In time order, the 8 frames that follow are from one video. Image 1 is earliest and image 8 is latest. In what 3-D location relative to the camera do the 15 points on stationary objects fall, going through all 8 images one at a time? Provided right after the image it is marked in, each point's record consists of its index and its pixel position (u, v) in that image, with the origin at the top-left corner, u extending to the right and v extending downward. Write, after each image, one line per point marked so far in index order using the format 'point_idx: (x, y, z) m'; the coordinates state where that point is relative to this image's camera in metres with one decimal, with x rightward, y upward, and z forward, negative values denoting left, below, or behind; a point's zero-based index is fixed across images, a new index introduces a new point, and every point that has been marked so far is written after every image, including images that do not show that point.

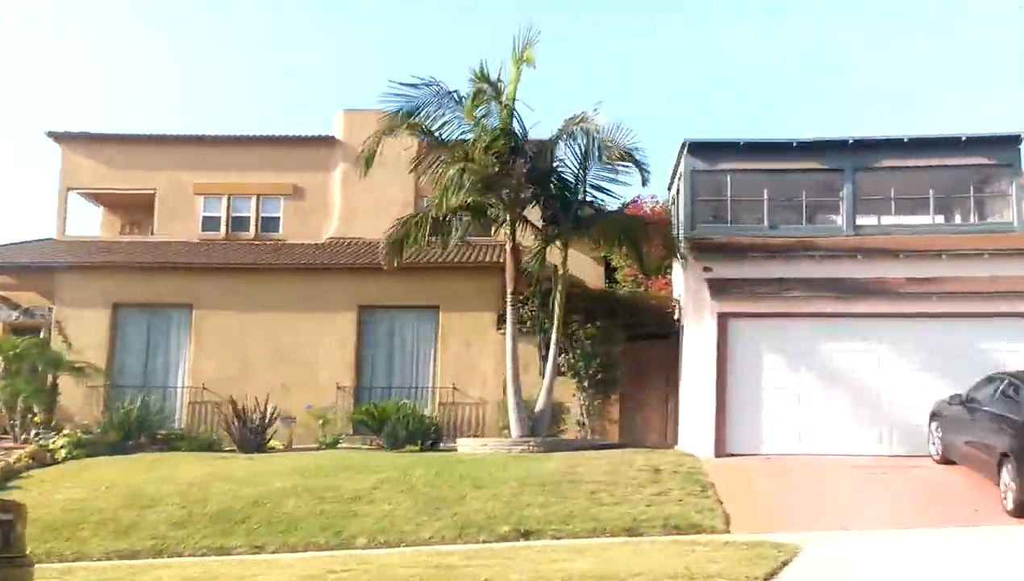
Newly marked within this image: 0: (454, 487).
0: (-0.6, -2.2, +13.1) m
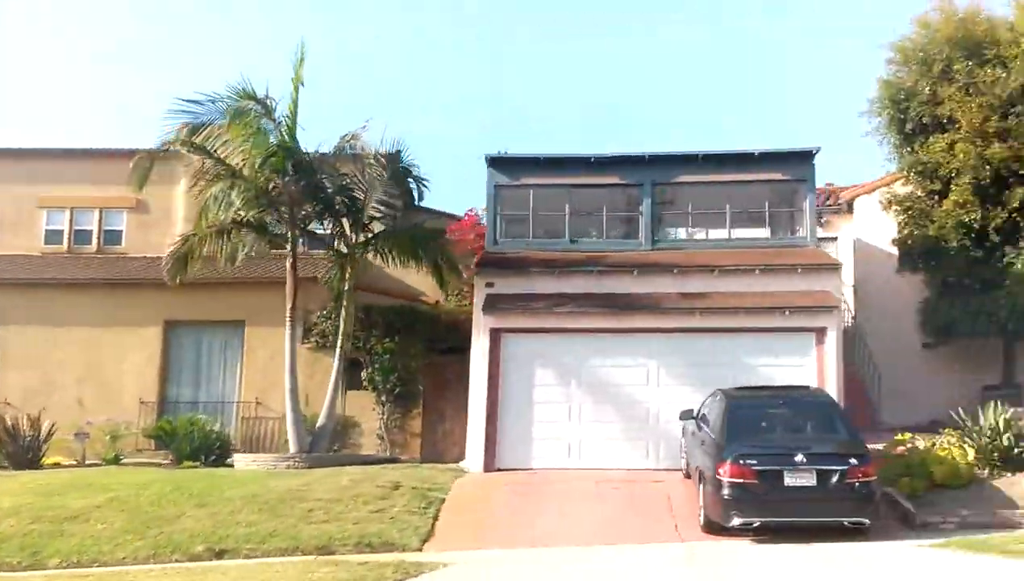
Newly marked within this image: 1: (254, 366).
0: (-3.7, -2.4, +13.2) m
1: (-4.2, -1.2, +19.3) m
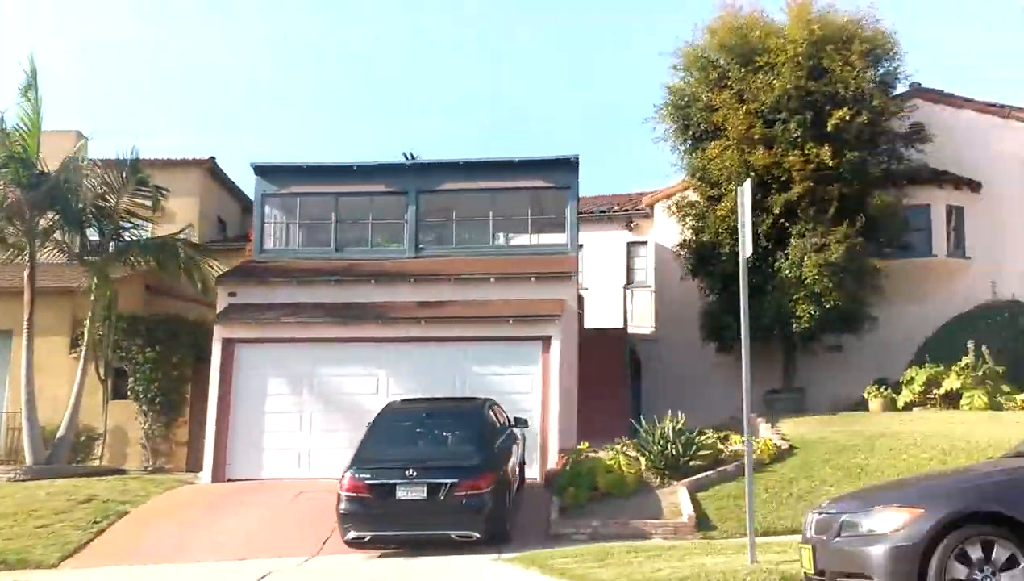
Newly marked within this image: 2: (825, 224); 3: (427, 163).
0: (-7.3, -2.5, +13.1) m
1: (-7.9, -1.4, +19.2) m
2: (+4.9, +1.1, +19.1) m
3: (-1.4, +2.0, +19.0) m
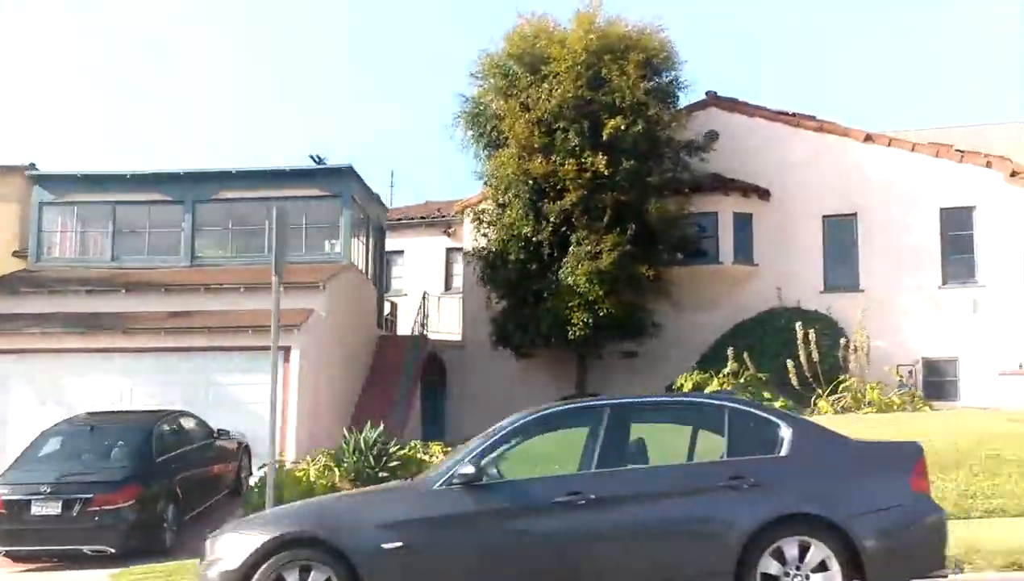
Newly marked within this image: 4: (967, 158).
0: (-10.8, -2.7, +13.0) m
1: (-11.5, -1.5, +19.1) m
2: (+1.3, +1.0, +19.2) m
3: (-5.0, +1.9, +19.1) m
4: (+7.6, +2.2, +19.8) m
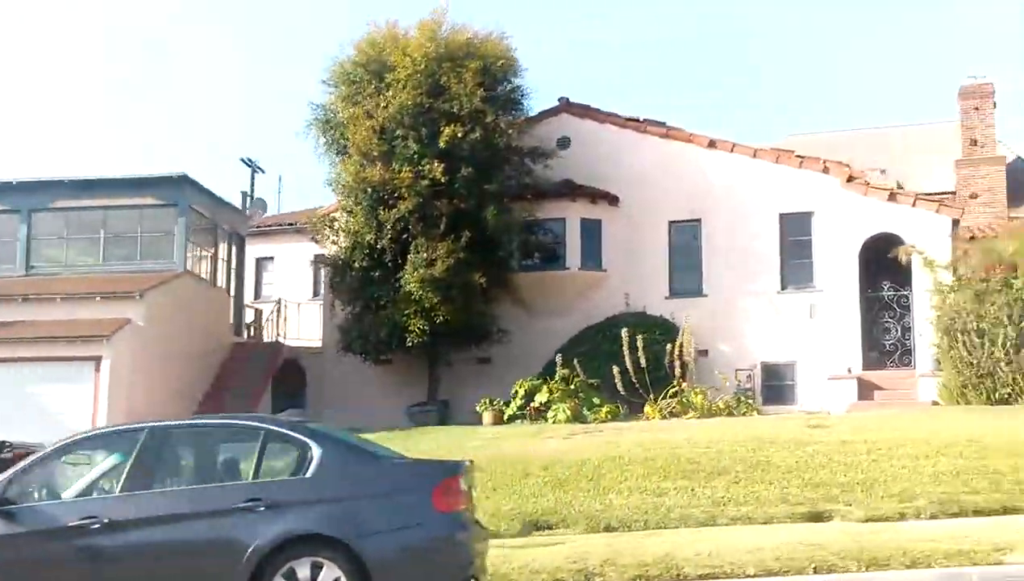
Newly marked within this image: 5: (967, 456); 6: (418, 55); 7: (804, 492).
0: (-13.3, -2.9, +12.9) m
1: (-14.1, -1.7, +19.0) m
2: (-1.3, +0.9, +19.3) m
3: (-7.6, +1.7, +19.0) m
4: (+4.9, +2.1, +20.0) m
5: (+5.0, -1.8, +13.2) m
6: (-1.6, +3.9, +19.8) m
7: (+3.1, -2.1, +12.6) m
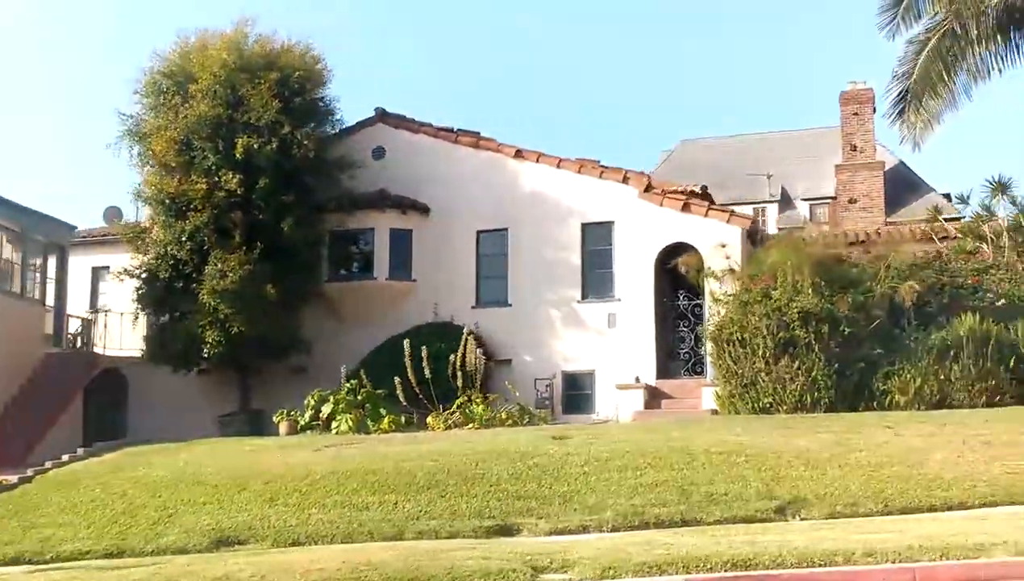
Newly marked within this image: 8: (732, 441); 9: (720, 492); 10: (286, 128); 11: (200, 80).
0: (-16.5, -3.1, +12.8) m
1: (-17.4, -1.9, +18.8) m
2: (-4.6, +0.7, +19.3) m
3: (-10.9, +1.5, +19.0) m
4: (+1.6, +2.0, +20.1) m
5: (+1.8, -2.0, +13.3) m
6: (-4.9, +3.7, +19.8) m
7: (-0.1, -2.3, +12.7) m
8: (+2.6, -1.8, +14.4) m
9: (+2.2, -2.1, +12.6) m
10: (-3.7, +2.7, +19.6) m
11: (-5.2, +3.5, +19.9) m
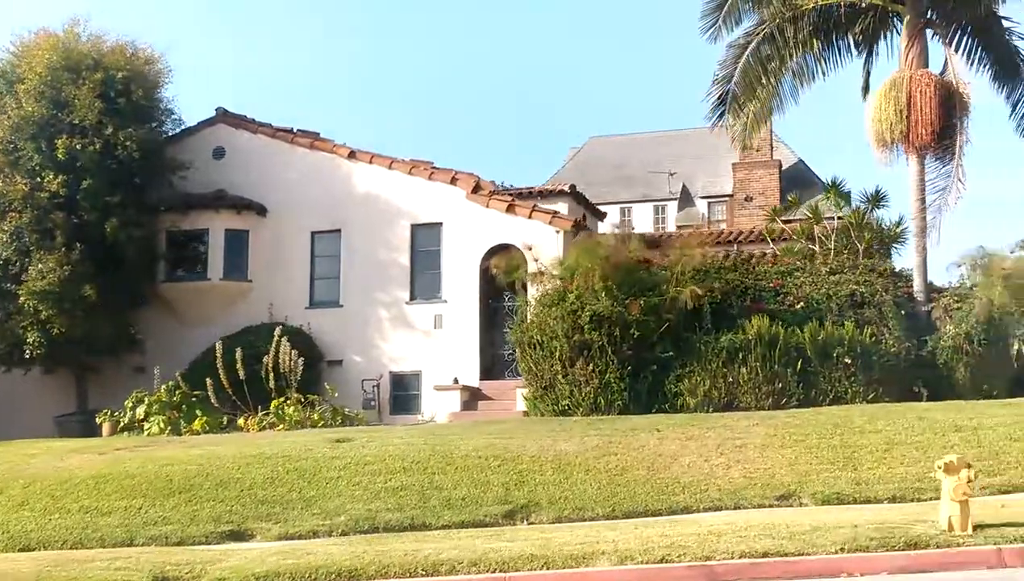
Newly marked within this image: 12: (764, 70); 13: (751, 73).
0: (-19.2, -3.1, +12.6) m
1: (-20.2, -2.0, +18.6) m
2: (-7.5, +0.7, +19.3) m
3: (-13.8, +1.5, +18.8) m
4: (-1.3, +2.0, +20.2) m
5: (-1.0, -2.0, +13.4) m
6: (-7.8, +3.7, +19.7) m
7: (-2.9, -2.3, +12.8) m
8: (-0.2, -1.9, +14.5) m
9: (-0.6, -2.2, +12.7) m
10: (-6.6, +2.6, +19.6) m
11: (-8.1, +3.5, +19.8) m
12: (+4.0, +3.5, +19.0) m
13: (+3.8, +3.5, +19.0) m
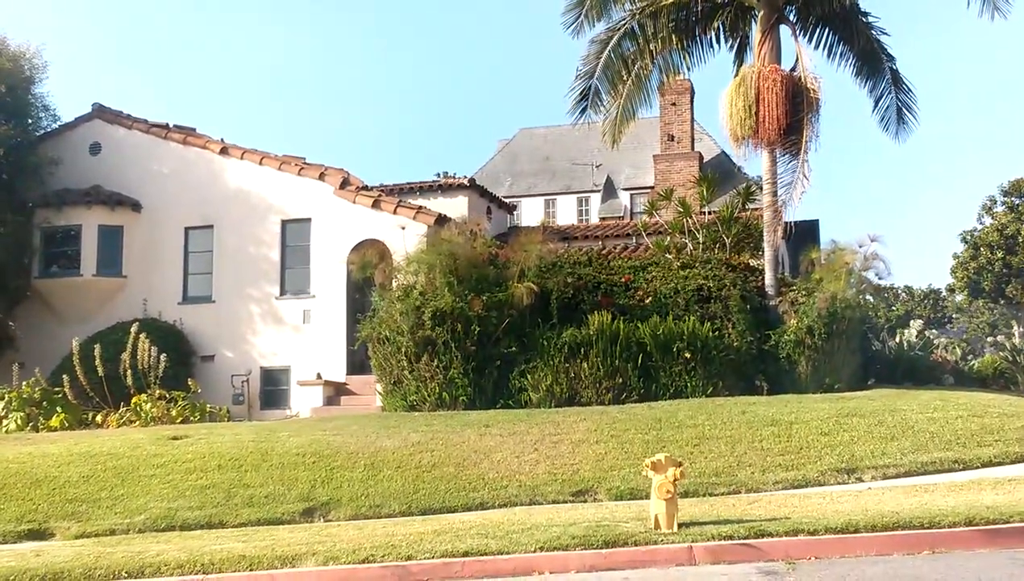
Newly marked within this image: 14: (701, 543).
0: (-21.3, -3.2, +12.4) m
1: (-22.4, -2.0, +18.4) m
2: (-9.7, +0.7, +19.3) m
3: (-16.0, +1.5, +18.7) m
4: (-3.5, +2.0, +20.3) m
5: (-3.1, -2.0, +13.5) m
6: (-10.0, +3.7, +19.7) m
7: (-5.0, -2.3, +12.8) m
8: (-2.3, -1.8, +14.6) m
9: (-2.7, -2.2, +12.8) m
10: (-8.8, +2.7, +19.6) m
11: (-10.3, +3.5, +19.7) m
12: (+1.8, +3.6, +19.1) m
13: (+1.6, +3.6, +19.1) m
14: (+1.3, -1.7, +8.2) m
